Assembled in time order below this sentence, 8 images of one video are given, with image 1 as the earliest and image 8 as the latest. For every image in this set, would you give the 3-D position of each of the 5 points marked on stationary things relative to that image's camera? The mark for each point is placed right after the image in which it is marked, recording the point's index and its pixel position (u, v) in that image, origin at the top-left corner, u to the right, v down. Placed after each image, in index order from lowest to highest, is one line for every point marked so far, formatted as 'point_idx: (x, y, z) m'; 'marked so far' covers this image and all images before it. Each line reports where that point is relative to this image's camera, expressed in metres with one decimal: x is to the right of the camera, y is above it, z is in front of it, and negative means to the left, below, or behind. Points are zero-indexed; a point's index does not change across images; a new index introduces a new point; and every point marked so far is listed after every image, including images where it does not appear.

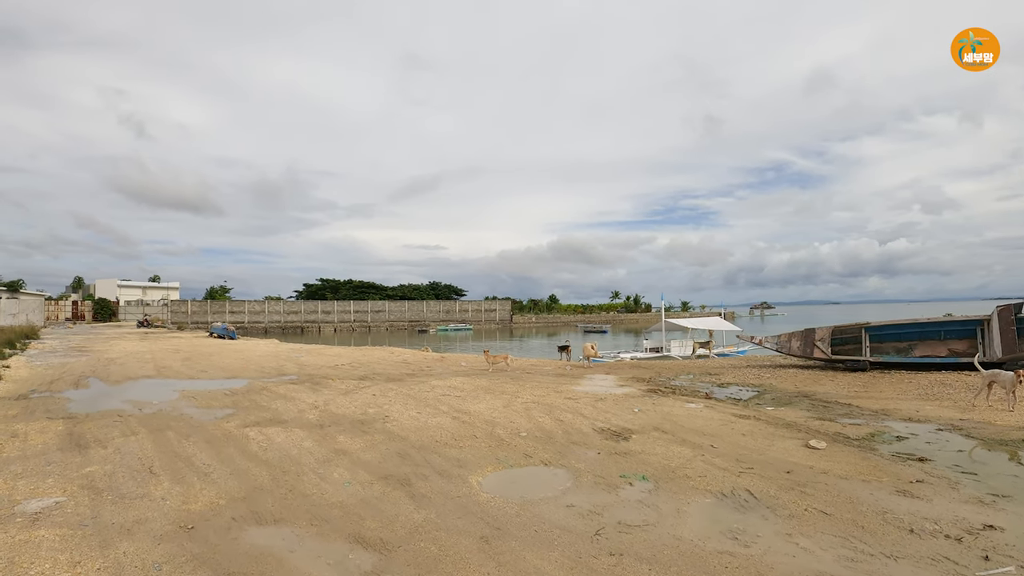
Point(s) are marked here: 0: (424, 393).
0: (-1.9, -2.3, +11.4) m
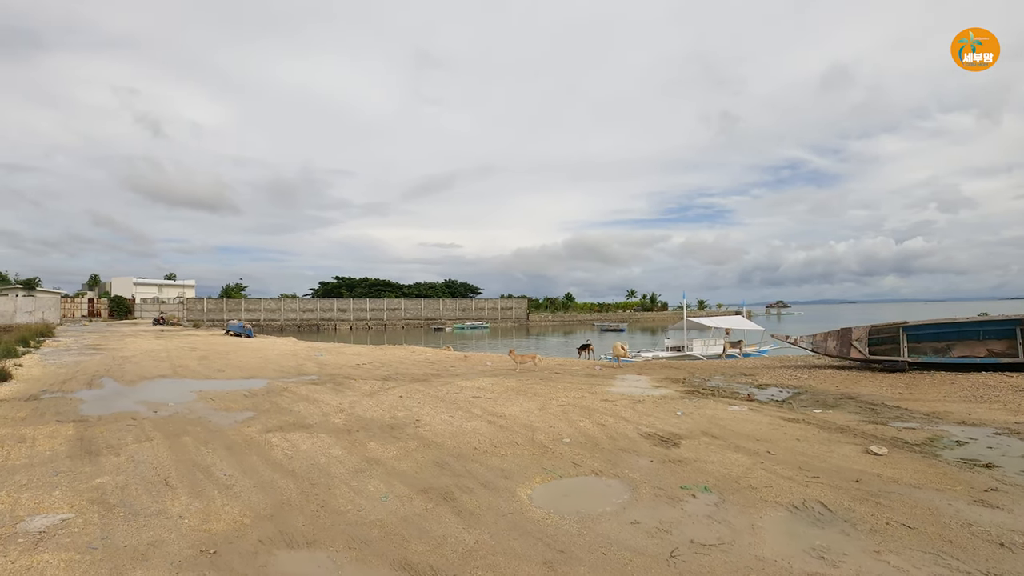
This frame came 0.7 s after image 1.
0: (-1.3, -2.2, +10.8) m
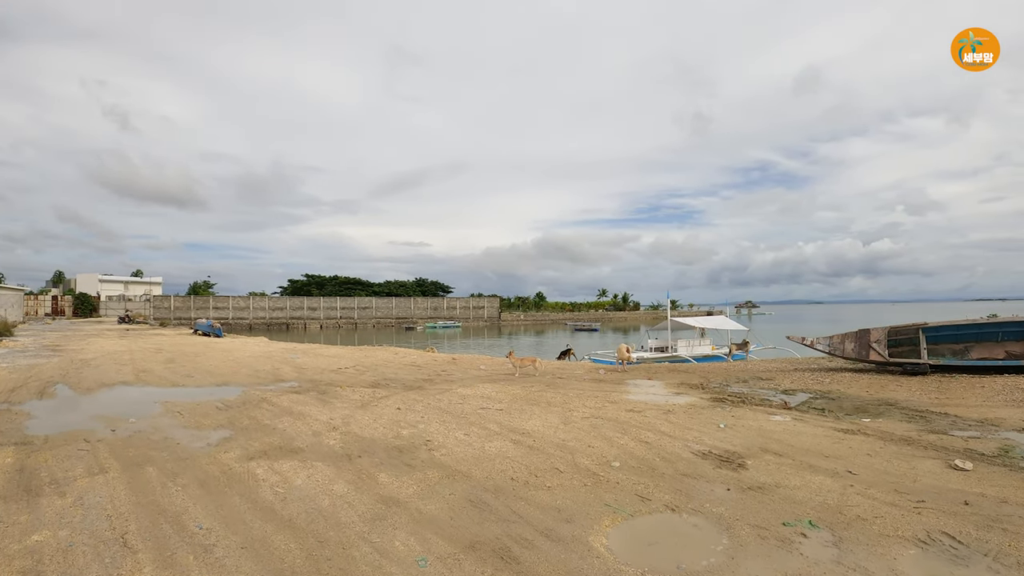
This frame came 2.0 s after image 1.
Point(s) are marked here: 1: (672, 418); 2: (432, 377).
0: (-1.0, -2.1, +9.7) m
1: (+2.9, -2.2, +9.2) m
2: (-2.3, -2.6, +15.1) m
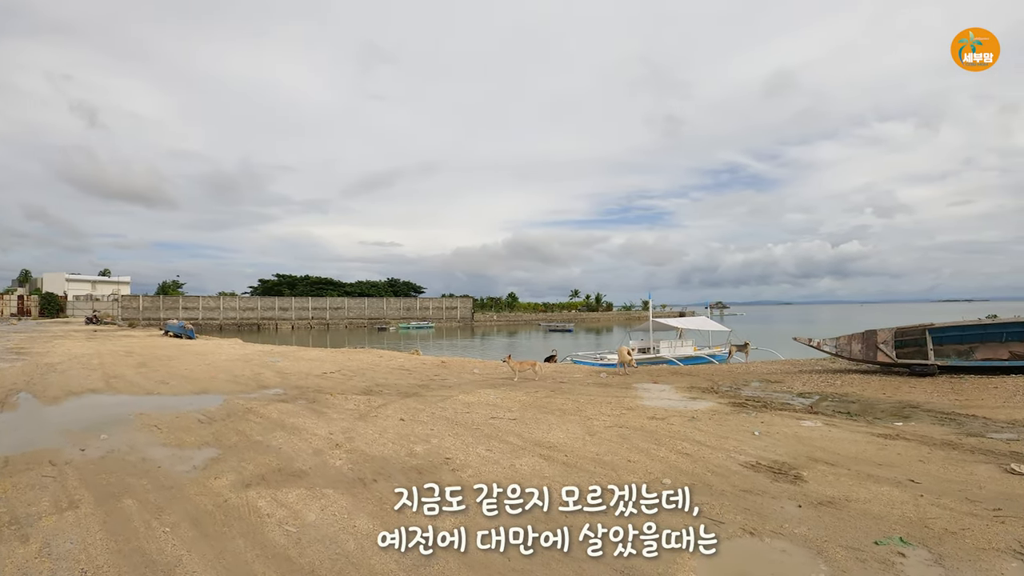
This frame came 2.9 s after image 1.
0: (-0.8, -2.1, +8.9) m
1: (+3.1, -2.2, +8.6) m
2: (-2.3, -2.5, +14.3) m
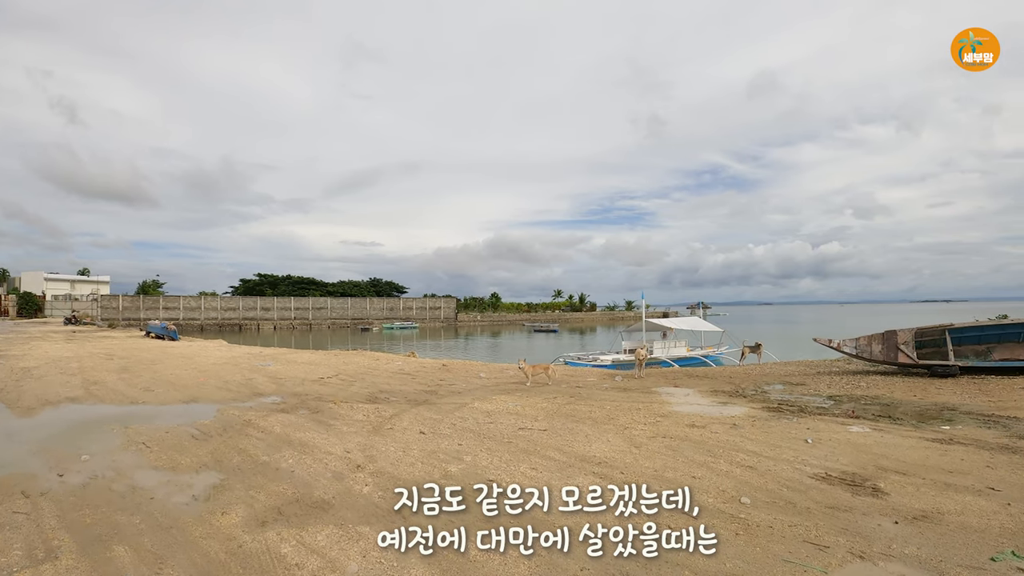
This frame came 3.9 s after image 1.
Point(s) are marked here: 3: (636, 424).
0: (-0.4, -2.1, +8.1) m
1: (+3.6, -2.2, +7.9) m
2: (-2.0, -2.5, +13.5) m
3: (+1.9, -2.1, +8.3) m
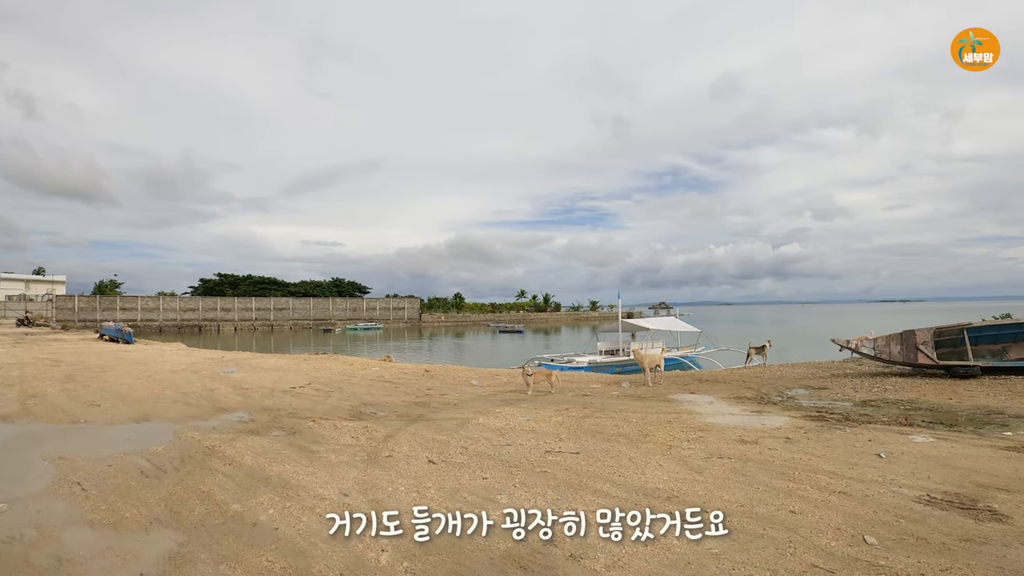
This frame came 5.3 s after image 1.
0: (0.0, -2.1, +6.8) m
1: (+3.9, -2.1, +6.9) m
2: (-2.0, -2.5, +12.1) m
3: (+2.3, -2.1, +7.1) m
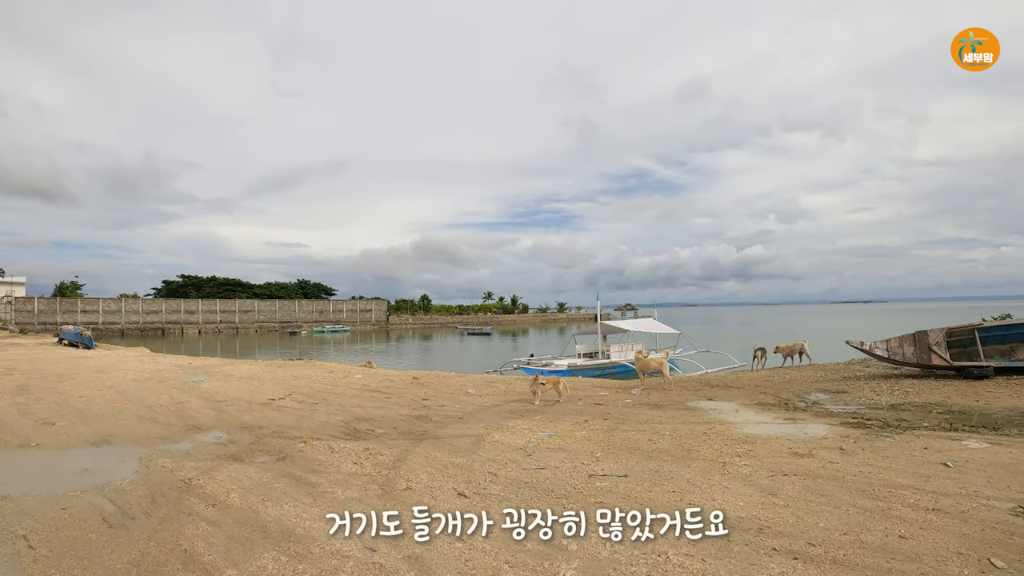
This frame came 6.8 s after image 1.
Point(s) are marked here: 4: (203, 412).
0: (+0.4, -2.0, +6.0) m
1: (+4.3, -2.1, +6.2) m
2: (-1.9, -2.5, +11.1) m
3: (+2.6, -2.1, +6.3) m
4: (-6.1, -2.4, +10.5) m
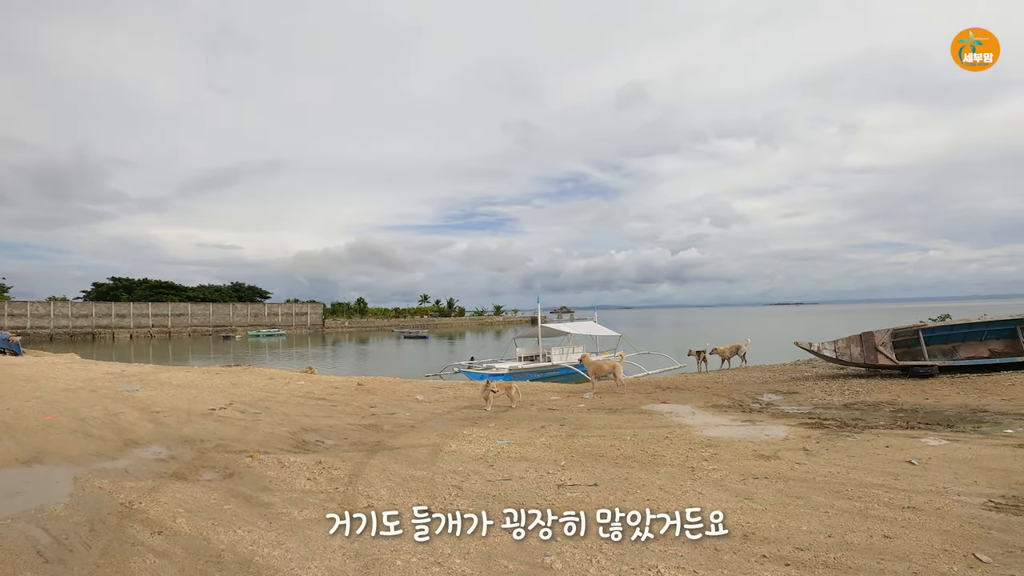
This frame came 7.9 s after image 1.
0: (+0.1, -2.1, +5.7) m
1: (+4.0, -2.2, +6.2) m
2: (-2.5, -2.6, +10.7) m
3: (+2.3, -2.1, +6.3) m
4: (-6.7, -2.5, +9.8) m
